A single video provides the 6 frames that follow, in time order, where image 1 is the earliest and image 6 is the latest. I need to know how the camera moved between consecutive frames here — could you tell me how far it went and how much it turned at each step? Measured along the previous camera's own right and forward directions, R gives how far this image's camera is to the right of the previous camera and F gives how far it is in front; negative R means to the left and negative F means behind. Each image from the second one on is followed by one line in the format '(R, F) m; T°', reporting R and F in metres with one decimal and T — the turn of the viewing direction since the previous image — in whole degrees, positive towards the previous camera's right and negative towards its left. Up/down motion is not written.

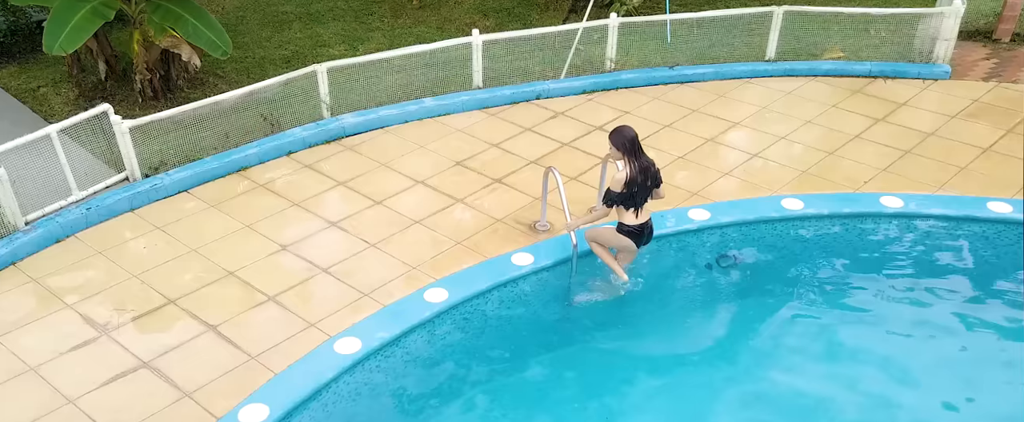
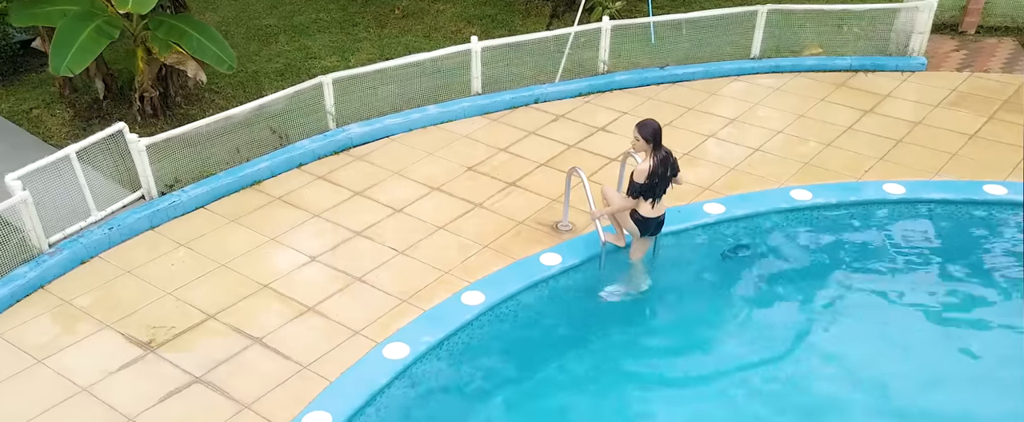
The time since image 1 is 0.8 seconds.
(-0.6, -0.1) m; +4°
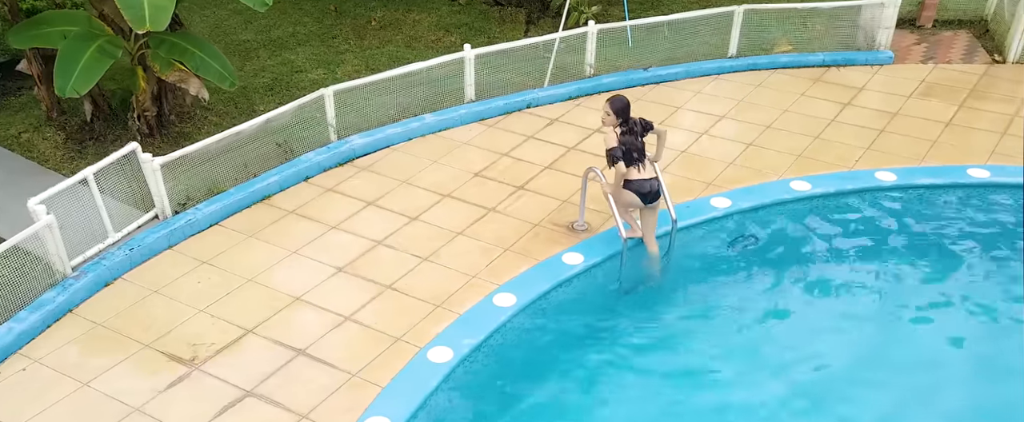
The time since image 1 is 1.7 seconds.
(-0.7, -0.2) m; +4°
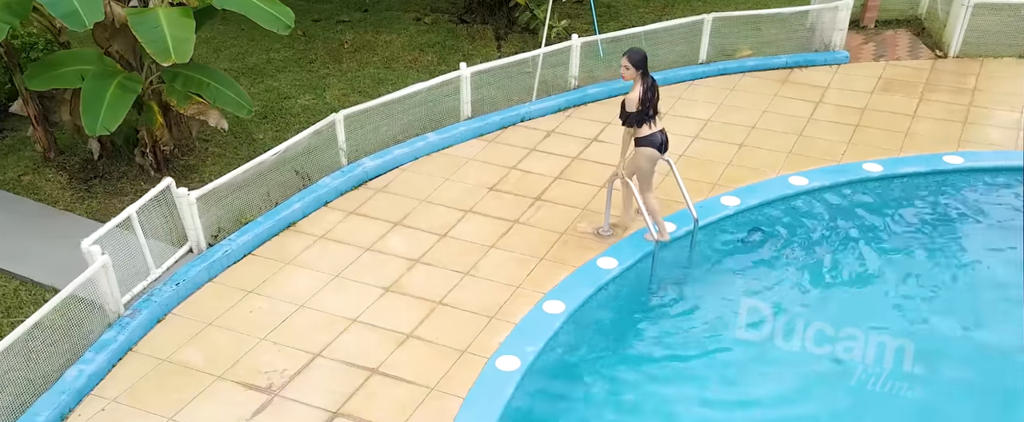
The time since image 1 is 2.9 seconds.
(-1.0, -0.3) m; +6°
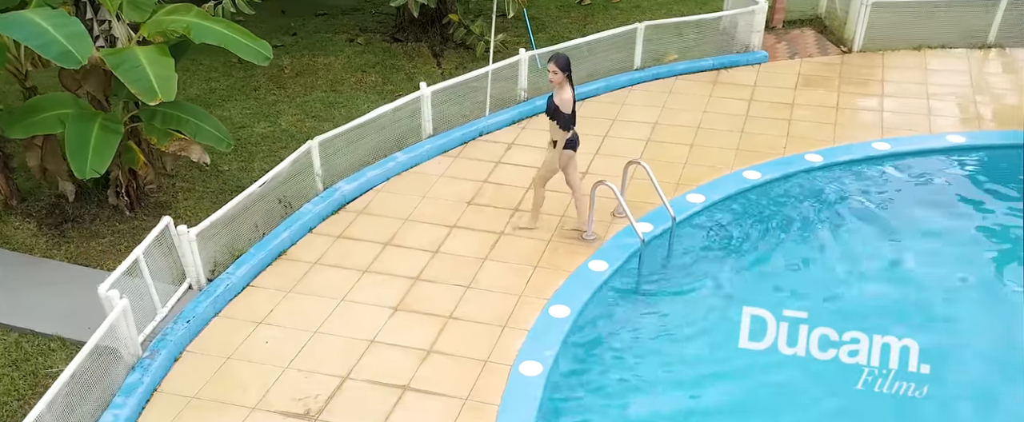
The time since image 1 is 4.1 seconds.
(-0.9, -0.3) m; +8°
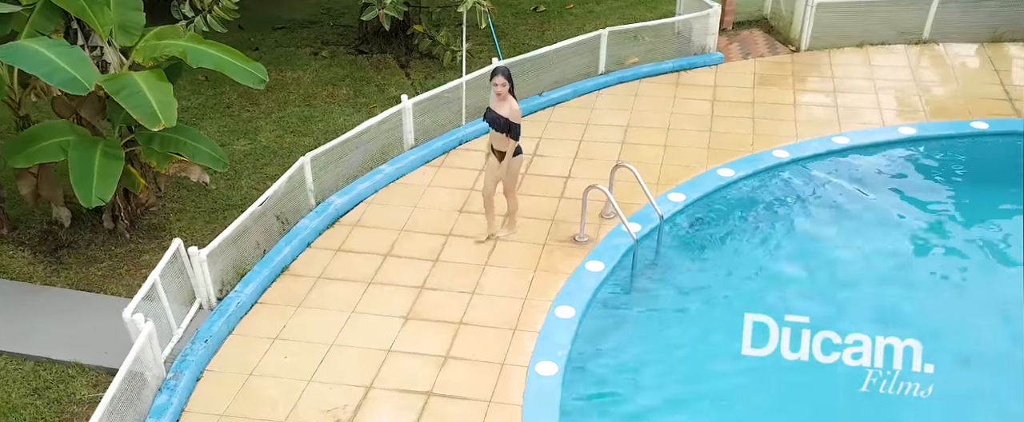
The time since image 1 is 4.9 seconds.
(-0.6, -0.3) m; +5°
